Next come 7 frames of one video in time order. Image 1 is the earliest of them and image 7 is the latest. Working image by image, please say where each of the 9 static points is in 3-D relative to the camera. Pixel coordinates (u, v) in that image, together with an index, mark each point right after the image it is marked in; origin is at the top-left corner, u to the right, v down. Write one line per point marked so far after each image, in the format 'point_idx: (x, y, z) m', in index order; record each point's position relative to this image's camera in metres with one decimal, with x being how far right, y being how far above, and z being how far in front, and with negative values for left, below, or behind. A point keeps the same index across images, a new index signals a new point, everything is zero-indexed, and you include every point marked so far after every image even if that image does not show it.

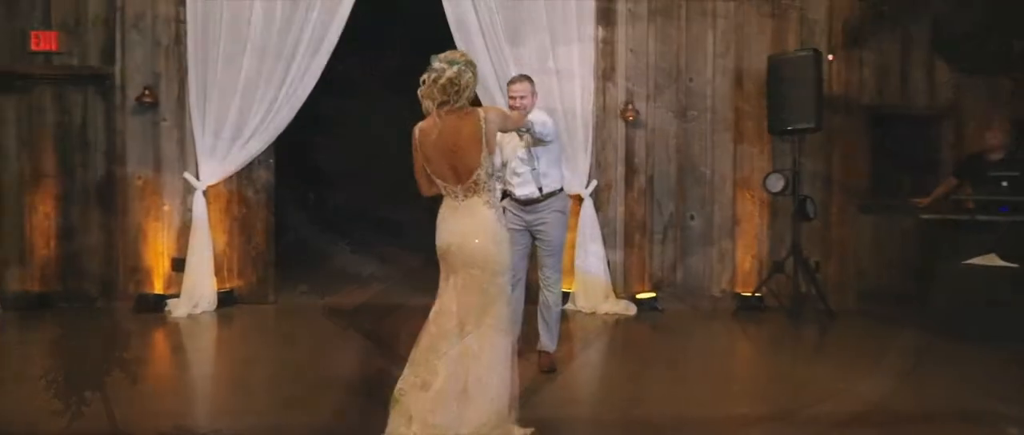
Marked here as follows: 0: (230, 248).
0: (-2.3, -0.2, +5.7) m
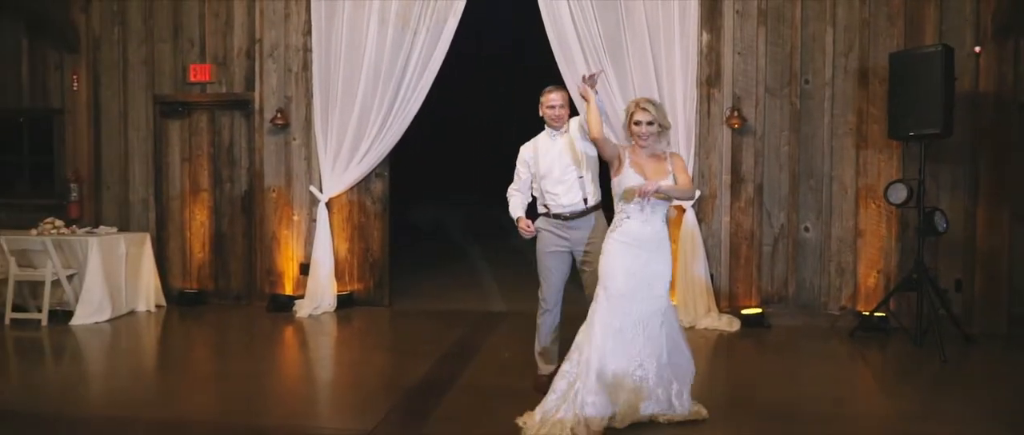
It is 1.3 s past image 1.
0: (-1.4, -0.3, +6.2) m
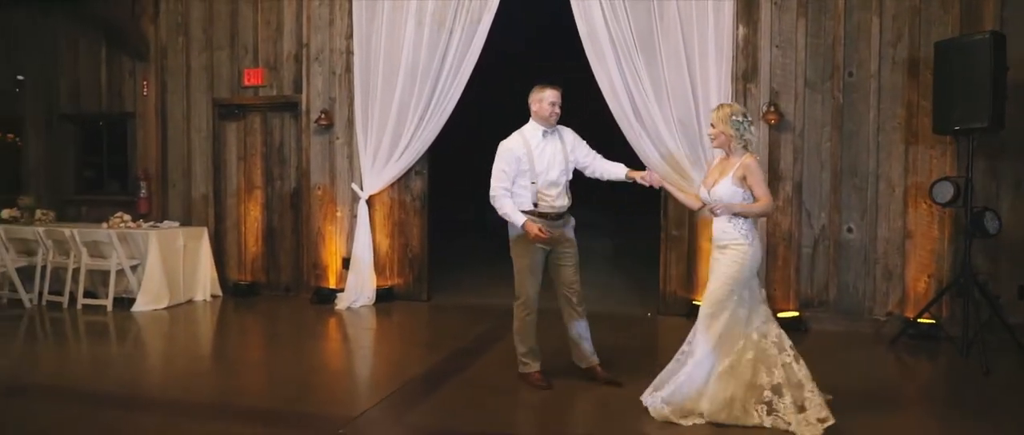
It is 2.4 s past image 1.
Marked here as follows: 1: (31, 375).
0: (-1.1, -0.3, +6.4) m
1: (-3.2, -1.0, +4.6) m
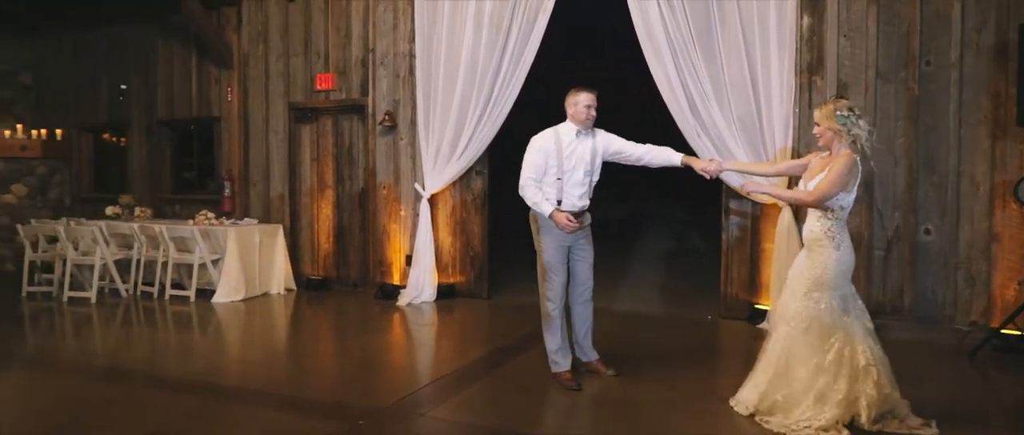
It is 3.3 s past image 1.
0: (-0.5, -0.3, +6.5) m
1: (-2.9, -1.0, +5.1) m
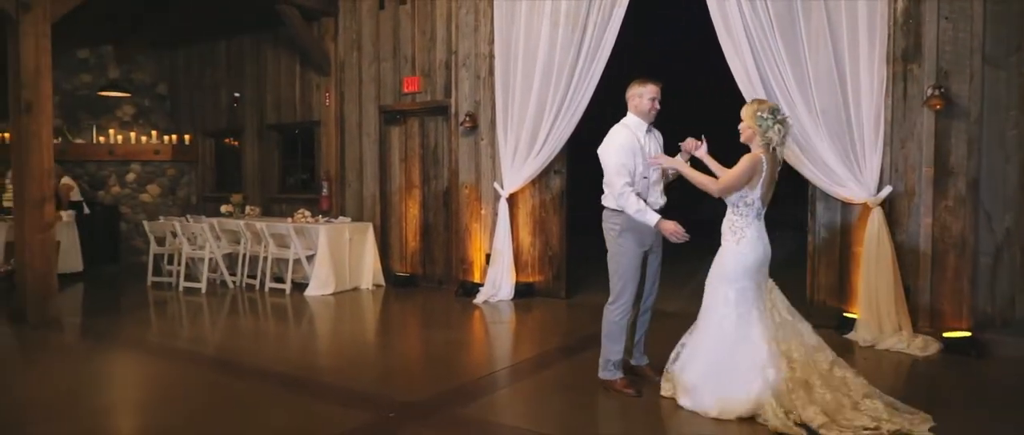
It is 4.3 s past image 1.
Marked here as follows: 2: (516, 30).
0: (+0.2, -0.3, +6.6) m
1: (-2.4, -1.0, +5.5) m
2: (0.0, +1.7, +6.3) m
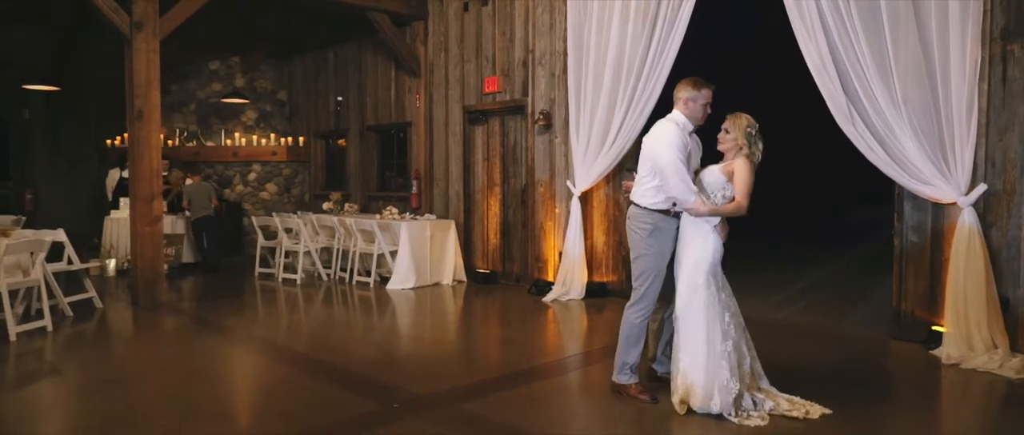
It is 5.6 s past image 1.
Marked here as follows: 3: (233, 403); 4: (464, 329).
0: (+0.9, -0.3, +6.4) m
1: (-1.9, -0.9, +5.9) m
2: (+0.7, +1.7, +6.2) m
3: (-1.6, -1.1, +4.0) m
4: (-0.4, -0.9, +5.8) m
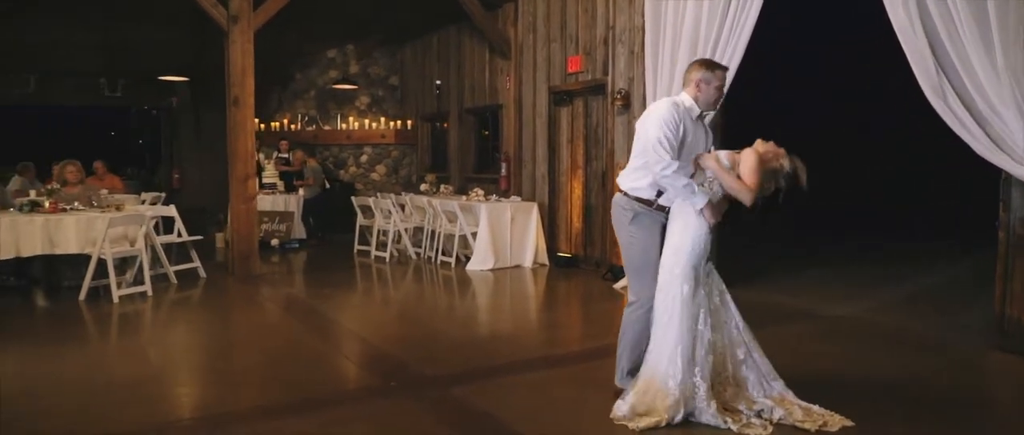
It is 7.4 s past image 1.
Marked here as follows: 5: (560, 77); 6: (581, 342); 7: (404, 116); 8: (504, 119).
0: (+1.5, -0.1, +6.1) m
1: (-1.3, -0.8, +6.2) m
2: (+1.3, +1.8, +5.8) m
3: (-1.4, -0.9, +4.3) m
4: (+0.1, -0.8, +5.7) m
5: (+0.5, +1.4, +7.1) m
6: (+0.5, -0.9, +4.7) m
7: (-1.6, +1.5, +10.1) m
8: (-0.1, +1.1, +8.0) m
